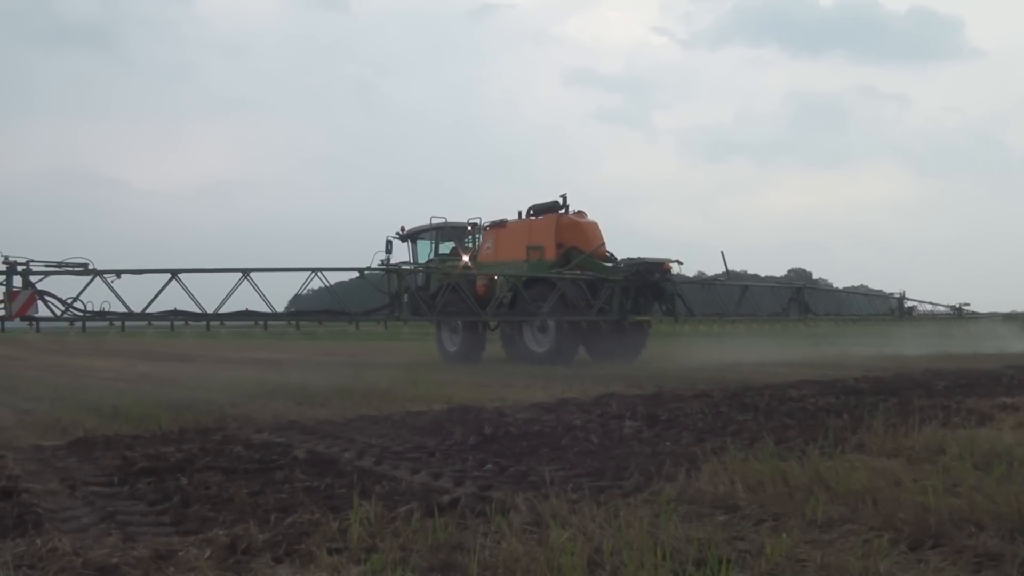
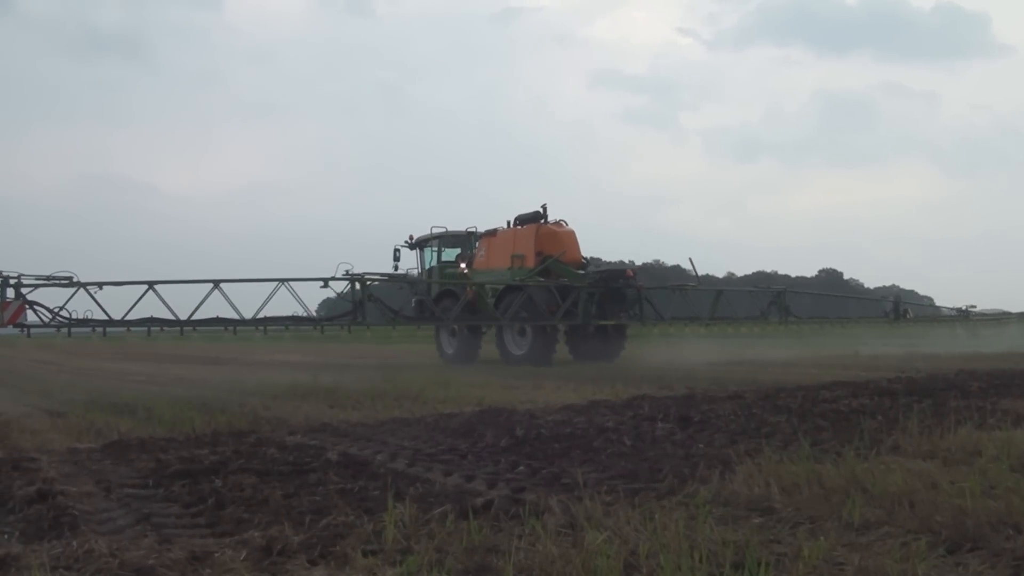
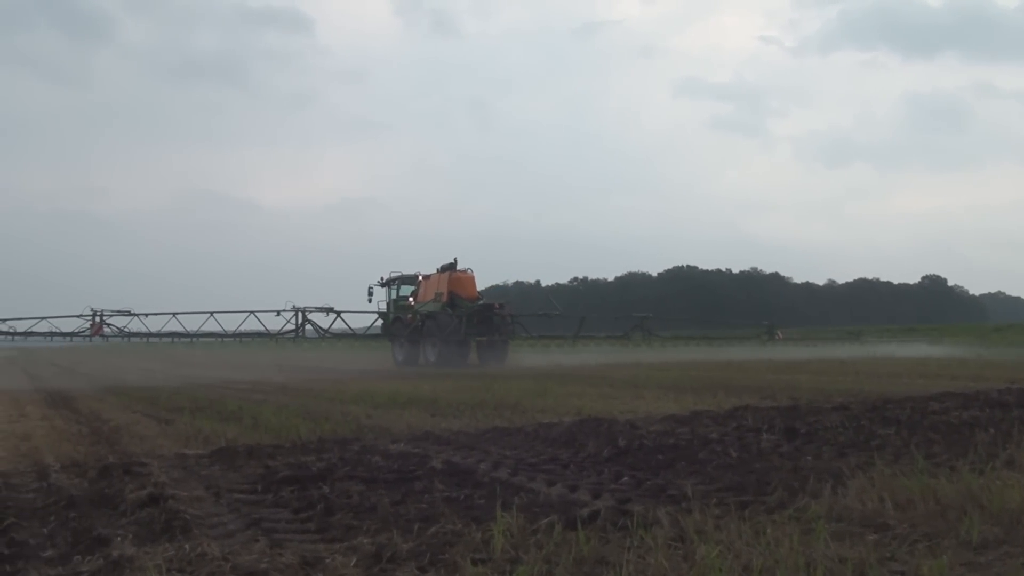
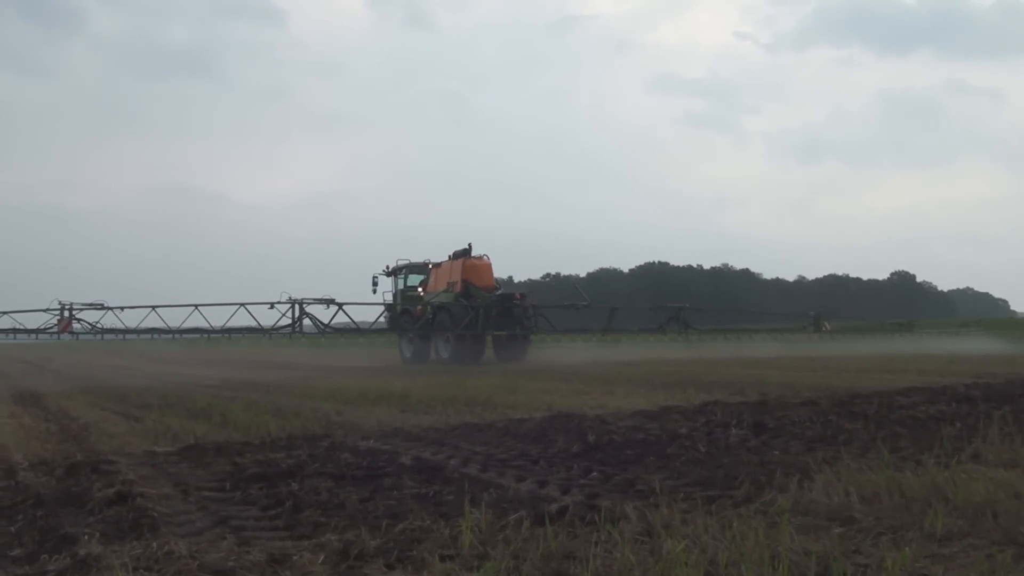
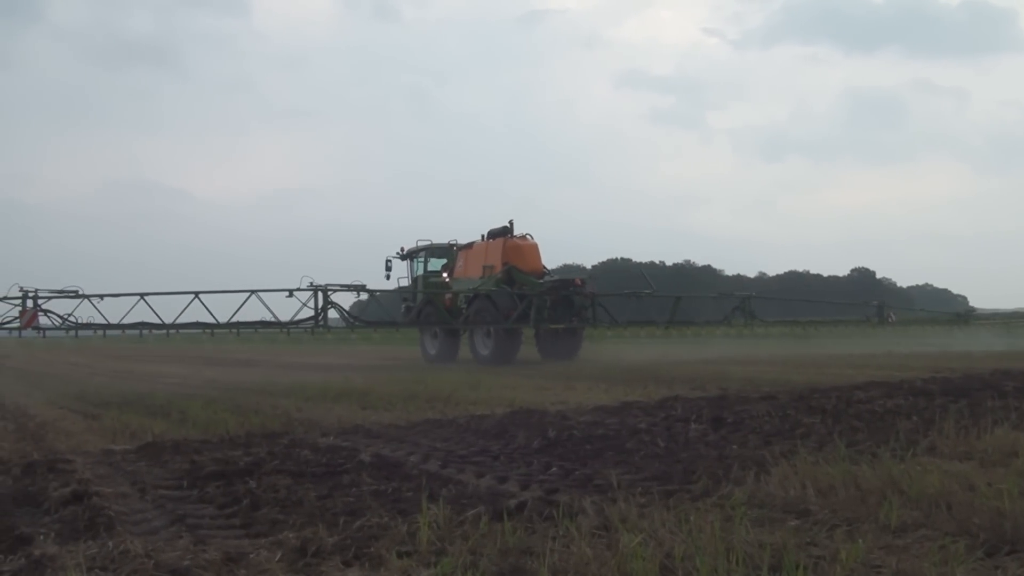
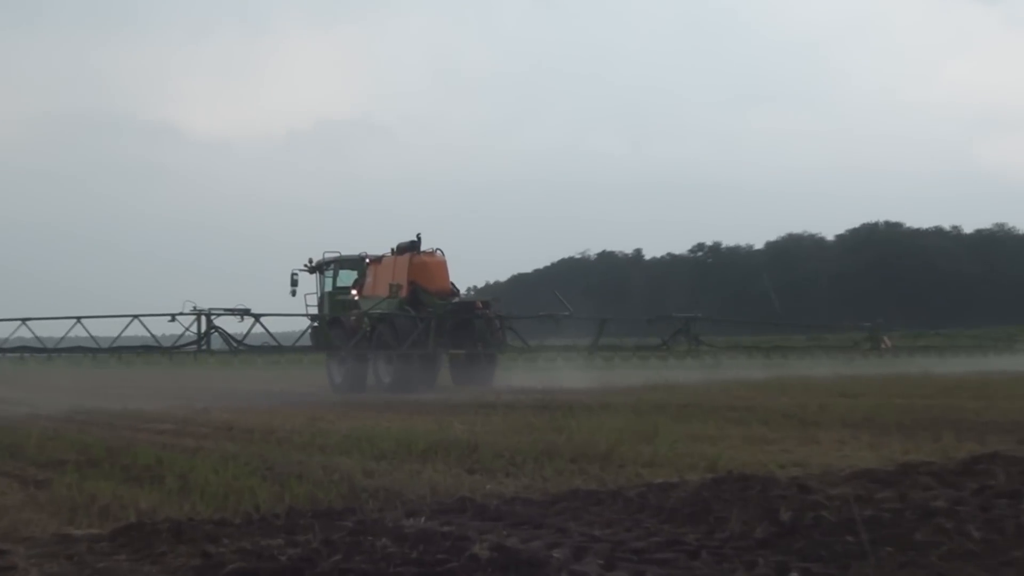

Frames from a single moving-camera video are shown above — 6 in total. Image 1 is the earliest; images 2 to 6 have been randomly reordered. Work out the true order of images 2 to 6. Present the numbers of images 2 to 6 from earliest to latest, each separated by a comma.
2, 5, 4, 3, 6
